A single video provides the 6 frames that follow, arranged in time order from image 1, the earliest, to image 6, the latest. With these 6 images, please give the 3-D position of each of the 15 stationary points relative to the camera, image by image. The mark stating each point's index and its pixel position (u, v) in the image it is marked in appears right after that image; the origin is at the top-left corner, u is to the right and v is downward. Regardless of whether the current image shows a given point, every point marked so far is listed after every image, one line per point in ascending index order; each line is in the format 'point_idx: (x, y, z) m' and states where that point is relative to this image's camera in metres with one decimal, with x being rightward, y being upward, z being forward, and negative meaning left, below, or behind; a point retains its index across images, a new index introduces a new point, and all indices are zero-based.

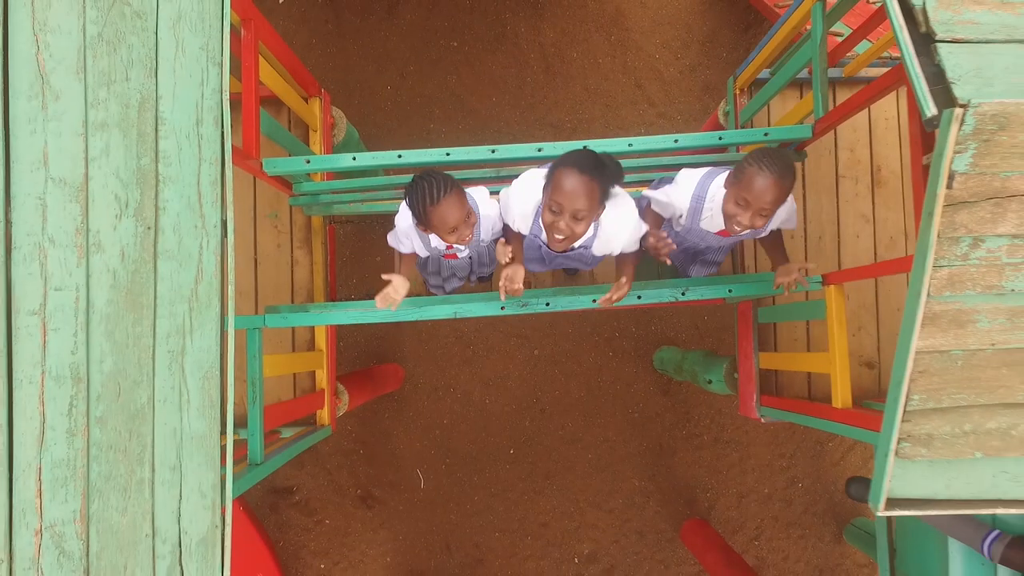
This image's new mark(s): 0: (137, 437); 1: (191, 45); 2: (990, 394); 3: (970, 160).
0: (-0.9, -0.3, +1.5) m
1: (-0.8, +0.6, +1.5) m
2: (+1.1, -0.2, +1.4) m
3: (+0.9, +0.3, +1.4) m
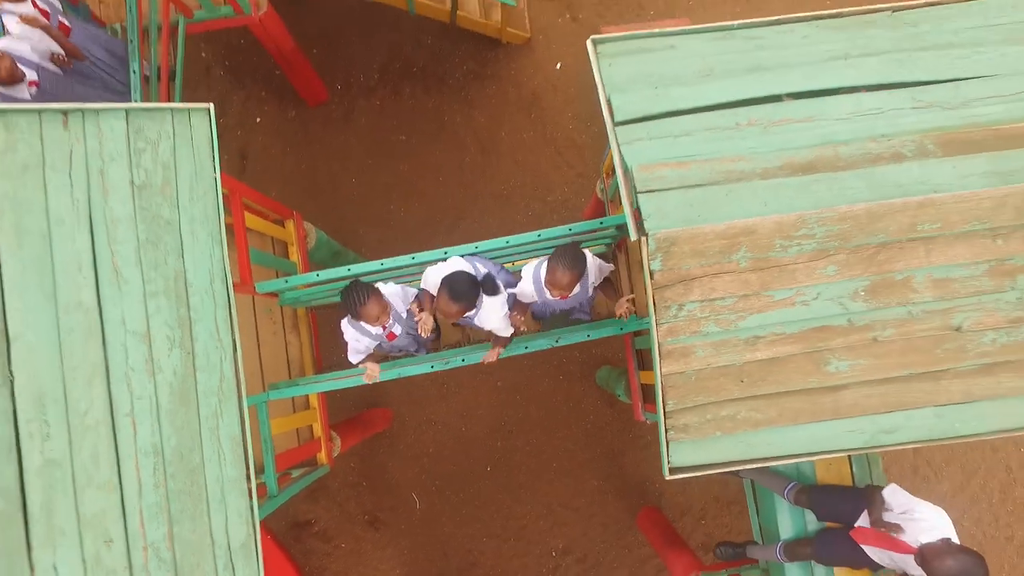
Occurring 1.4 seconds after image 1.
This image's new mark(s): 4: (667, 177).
0: (-1.2, -0.7, +2.4) m
1: (-1.2, +0.2, +2.5) m
2: (+0.8, -0.4, +2.3) m
3: (+0.5, +0.1, +2.3) m
4: (+0.6, +0.4, +2.4) m
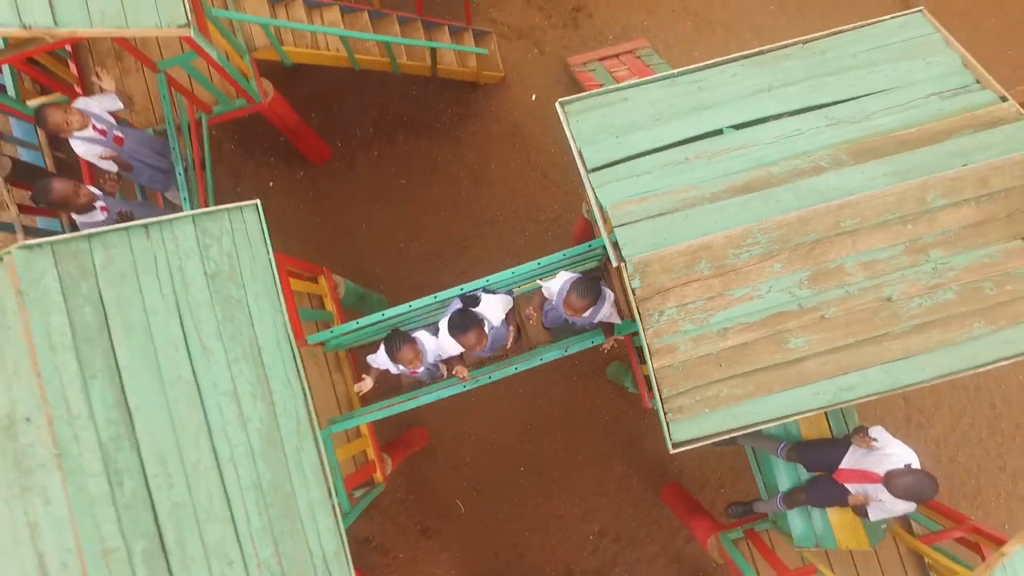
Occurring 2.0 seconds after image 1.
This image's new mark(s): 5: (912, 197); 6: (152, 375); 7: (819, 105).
0: (-1.0, -1.0, +2.9) m
1: (-1.2, -0.1, +3.0) m
2: (+0.9, -0.4, +2.9) m
3: (+0.6, 0.0, +2.8) m
4: (+0.6, +0.3, +2.9) m
5: (+1.8, +0.4, +2.8) m
6: (-1.6, -0.4, +2.9) m
7: (+1.5, +0.9, +3.0) m
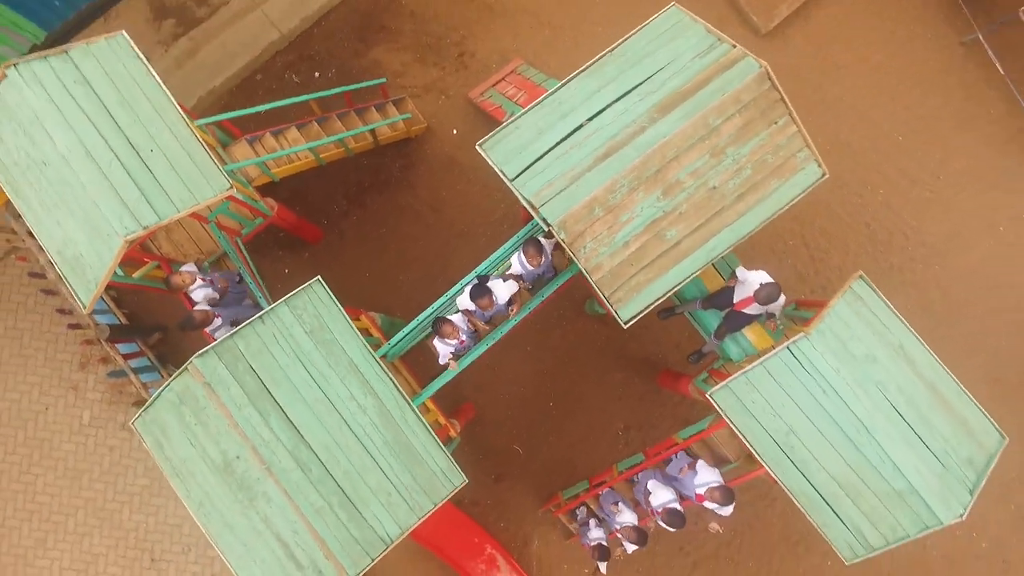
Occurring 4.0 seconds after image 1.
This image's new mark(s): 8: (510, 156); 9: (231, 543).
0: (-0.7, -1.2, +4.6) m
1: (-1.2, -0.4, +4.7) m
2: (+0.8, +0.1, +4.6) m
3: (+0.4, +0.4, +4.6) m
4: (+0.3, +0.7, +4.6) m
5: (+1.4, +1.2, +4.6) m
6: (-1.5, -0.8, +4.5) m
7: (+0.9, +1.5, +4.7) m
8: (0.0, +1.0, +4.7) m
9: (-2.0, -1.8, +4.5) m
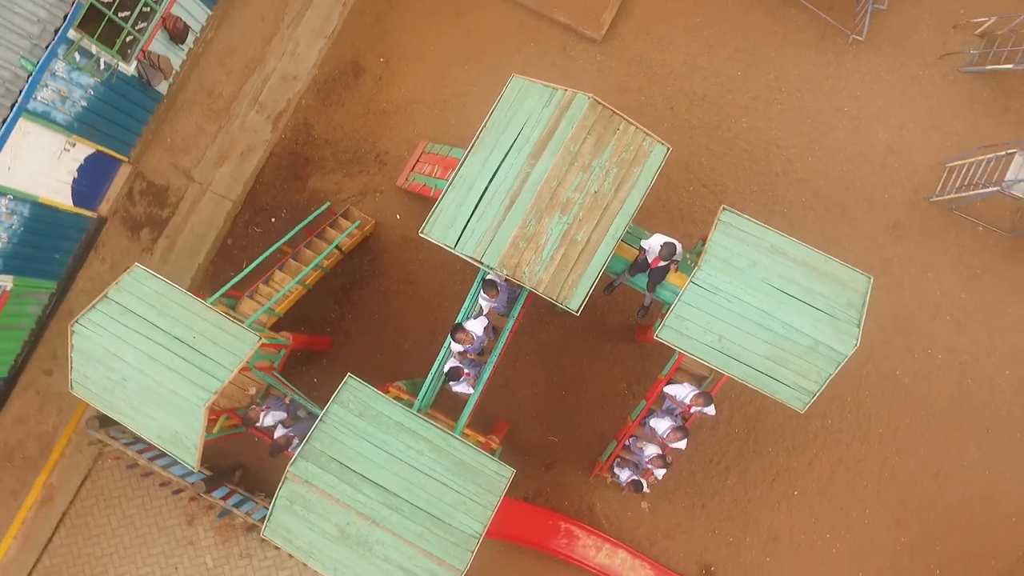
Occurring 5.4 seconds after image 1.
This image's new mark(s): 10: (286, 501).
0: (-0.4, -1.7, +6.1) m
1: (-1.2, -1.2, +6.2) m
2: (+0.5, +0.1, +6.1) m
3: (-0.1, +0.2, +6.1) m
4: (-0.3, +0.4, +6.1) m
5: (+0.5, +1.3, +6.1) m
6: (-1.3, -1.7, +6.0) m
7: (0.0, +1.4, +6.3) m
8: (-0.7, +0.6, +6.3) m
9: (-1.4, -2.8, +5.9) m
10: (-2.1, -2.0, +6.0) m
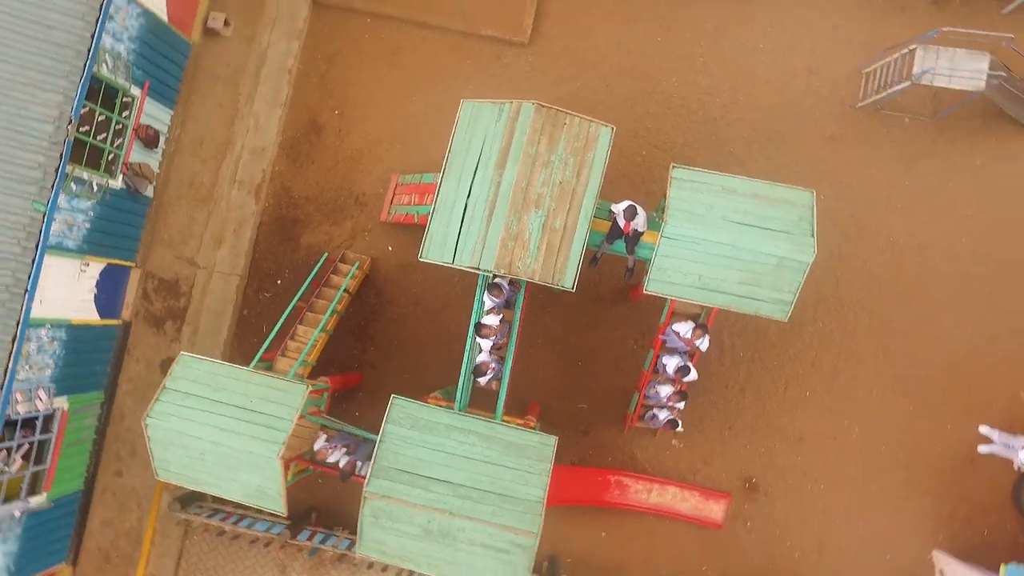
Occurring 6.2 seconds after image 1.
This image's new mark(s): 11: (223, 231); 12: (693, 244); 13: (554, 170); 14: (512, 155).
0: (0.0, -1.7, +6.9) m
1: (-0.9, -1.4, +7.0) m
2: (+0.4, +0.2, +7.0) m
3: (-0.1, +0.2, +6.9) m
4: (-0.4, +0.3, +6.9) m
5: (+0.2, +1.5, +6.9) m
6: (-0.8, -1.9, +6.8) m
7: (-0.4, +1.4, +7.1) m
8: (-0.8, +0.4, +7.1) m
9: (-0.6, -3.0, +6.7) m
10: (-1.5, -2.5, +6.8) m
11: (-4.6, +0.9, +10.0) m
12: (+2.0, +0.5, +6.8) m
13: (+0.5, +1.3, +7.0) m
14: (0.0, +1.5, +7.0) m
